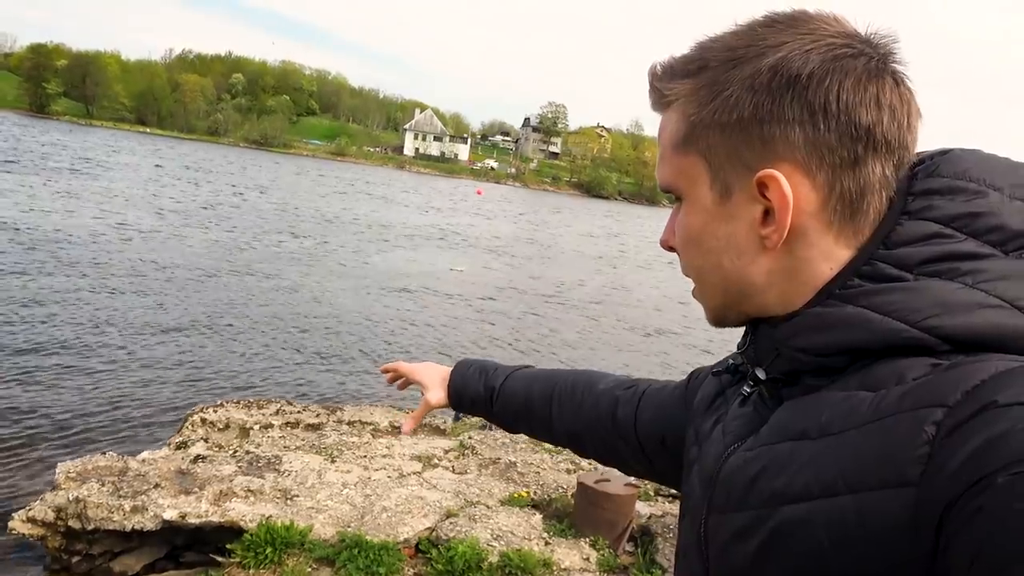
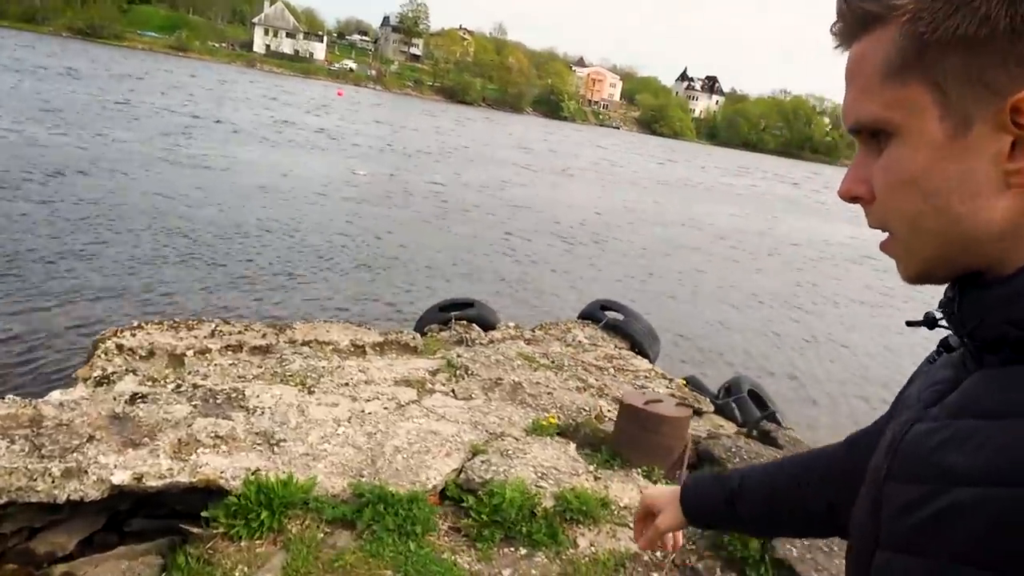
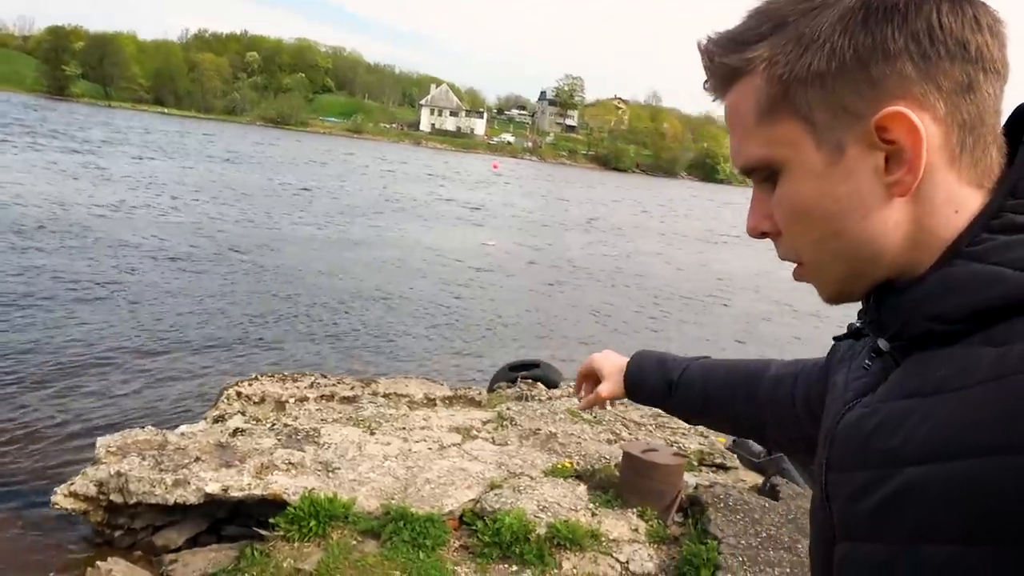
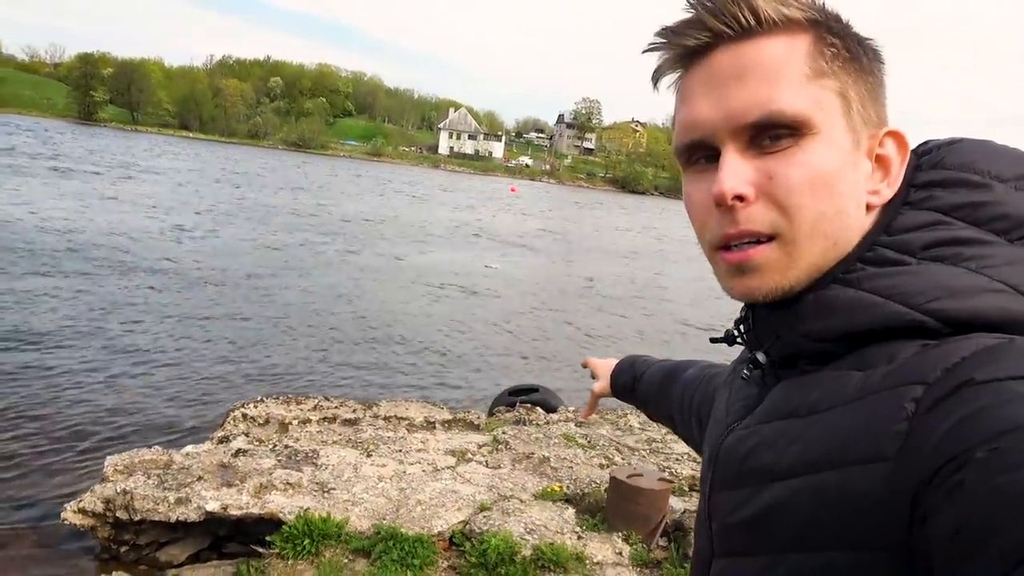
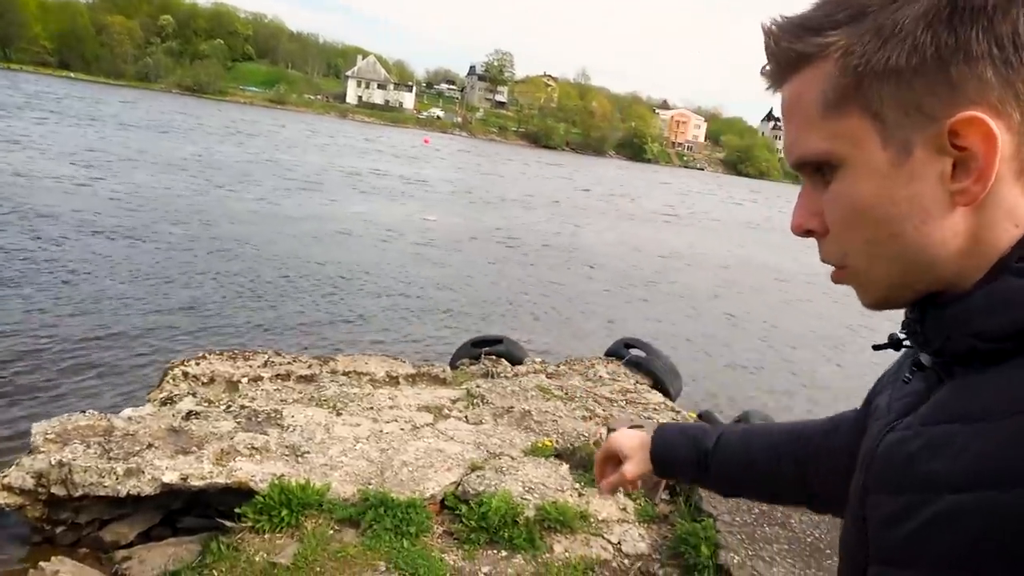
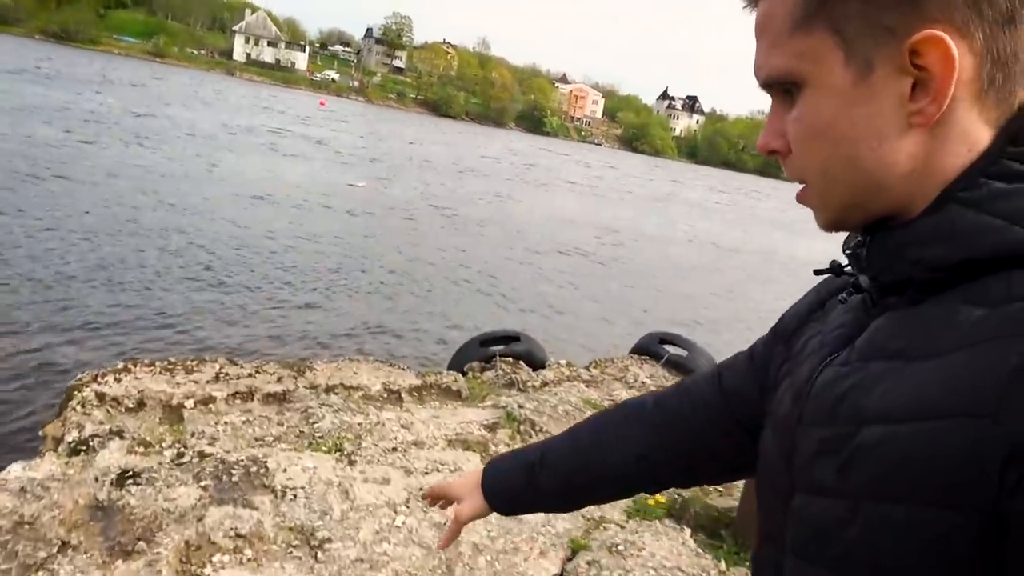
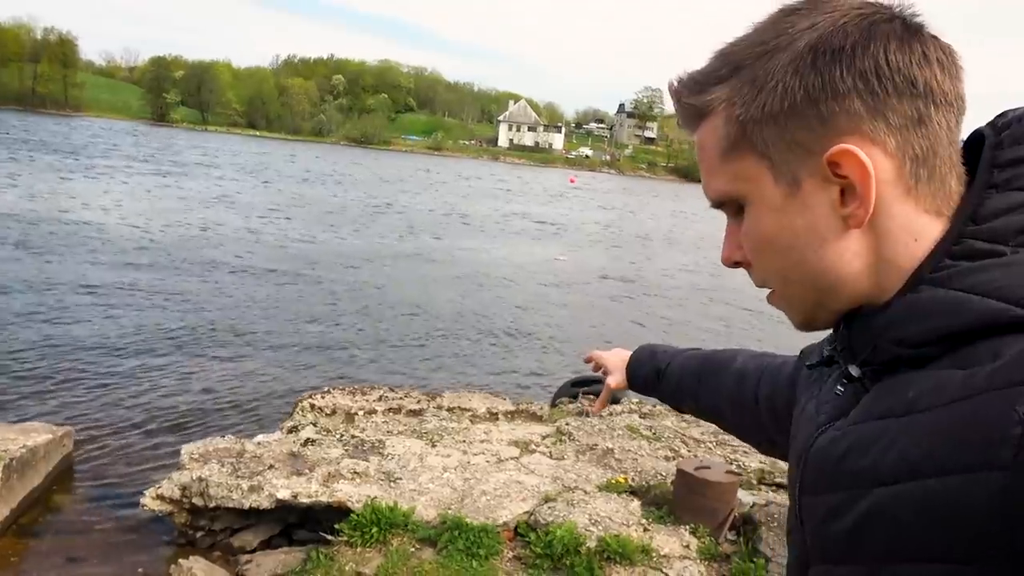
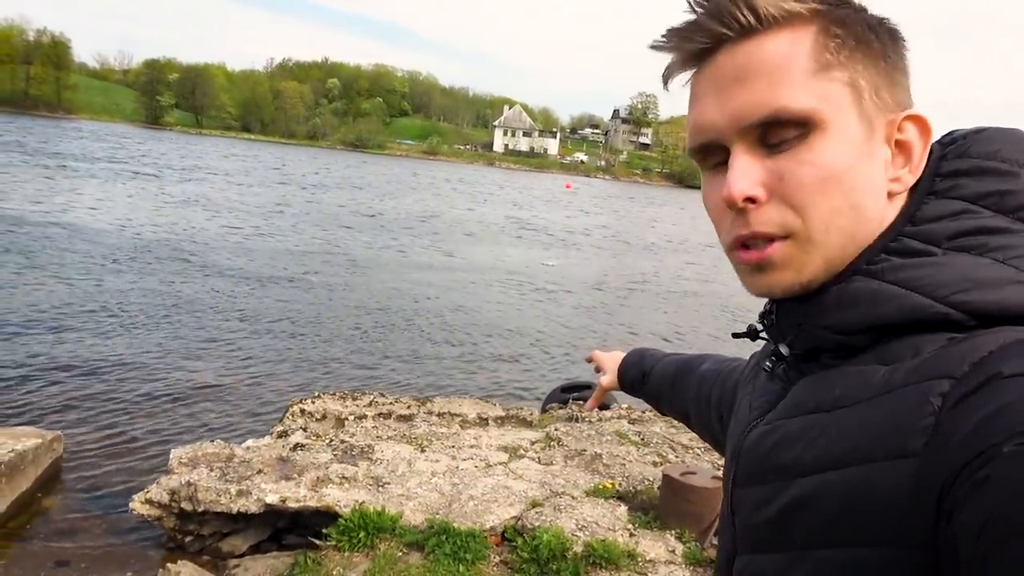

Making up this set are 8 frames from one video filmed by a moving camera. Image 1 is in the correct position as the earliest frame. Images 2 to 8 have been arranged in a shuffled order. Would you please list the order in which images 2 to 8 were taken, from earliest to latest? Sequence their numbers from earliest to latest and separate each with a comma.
4, 8, 7, 3, 5, 2, 6
